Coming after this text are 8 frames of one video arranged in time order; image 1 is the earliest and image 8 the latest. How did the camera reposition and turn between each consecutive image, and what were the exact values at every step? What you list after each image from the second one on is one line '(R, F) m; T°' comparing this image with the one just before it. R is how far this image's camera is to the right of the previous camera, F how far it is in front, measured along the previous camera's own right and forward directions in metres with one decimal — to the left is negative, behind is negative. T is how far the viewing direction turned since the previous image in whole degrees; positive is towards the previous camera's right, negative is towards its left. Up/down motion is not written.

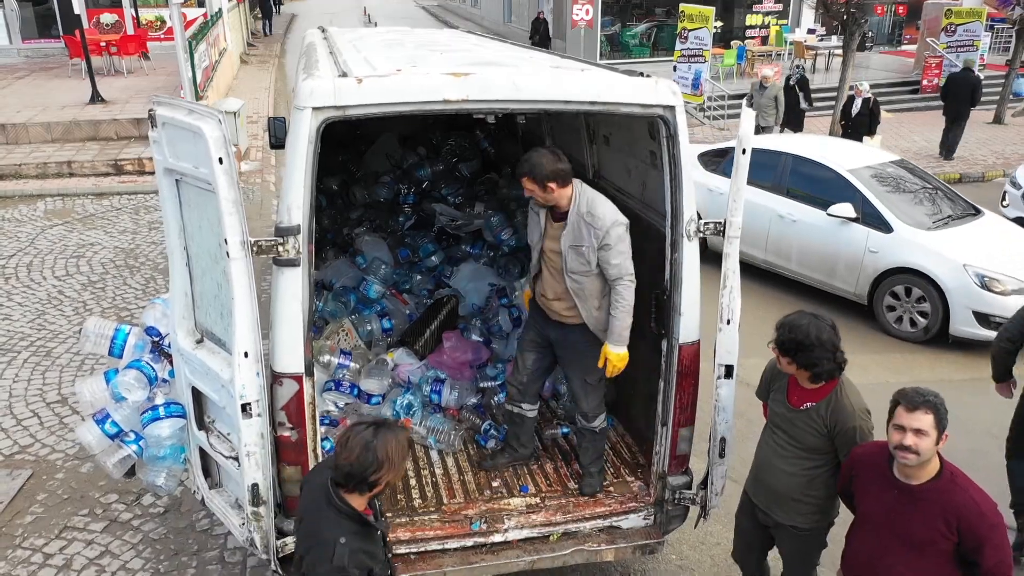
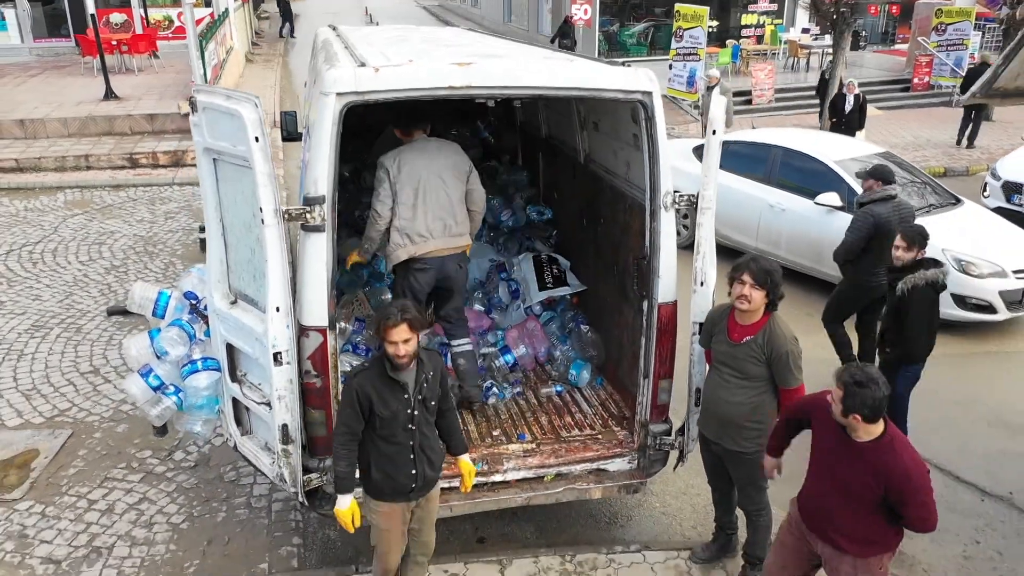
(0.0, -0.4) m; 0°
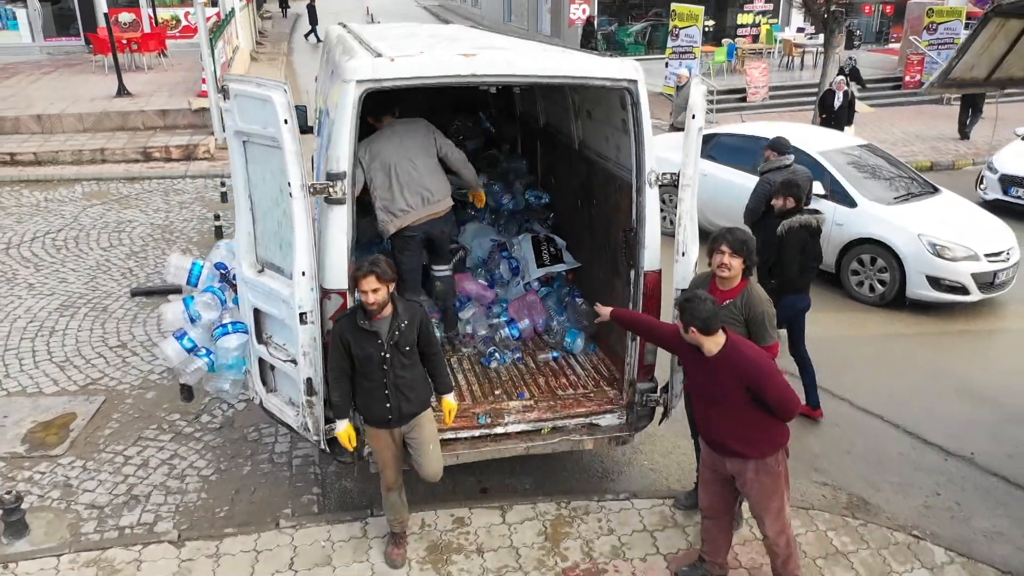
(0.0, -0.4) m; 0°
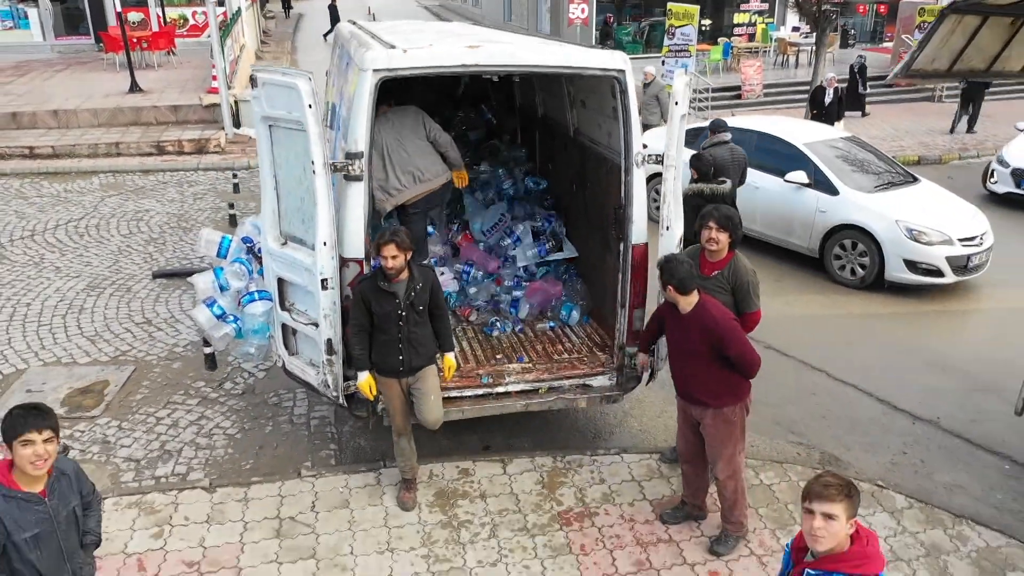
(0.0, -0.4) m; 0°
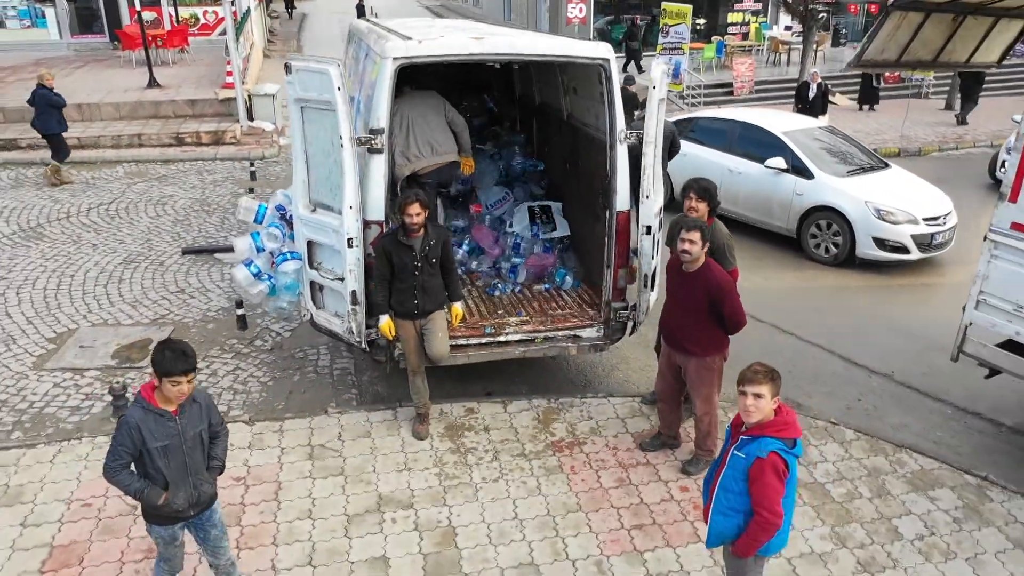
(0.0, -0.7) m; 0°
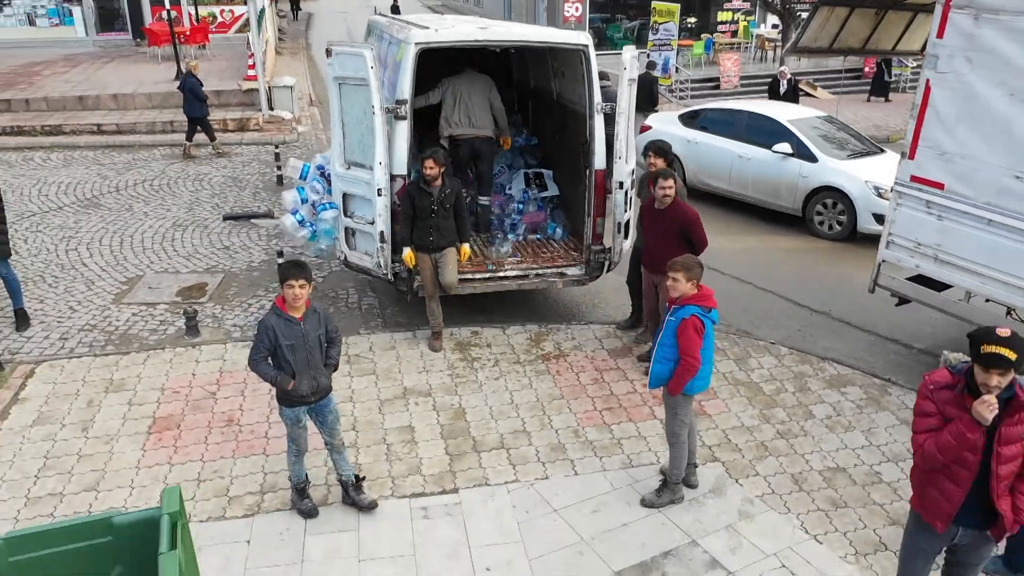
(0.0, -1.2) m; 0°
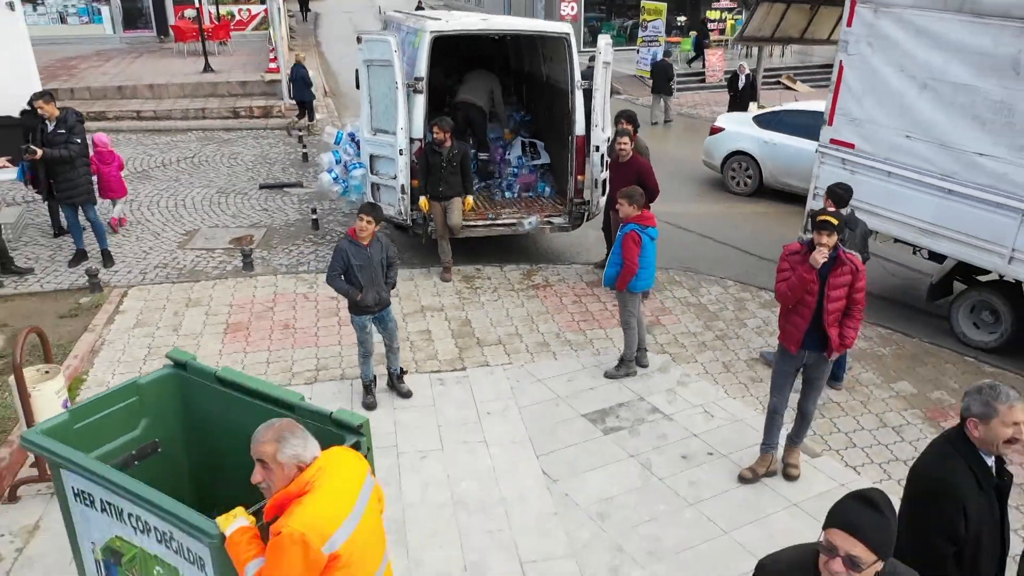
(0.0, -1.4) m; 0°
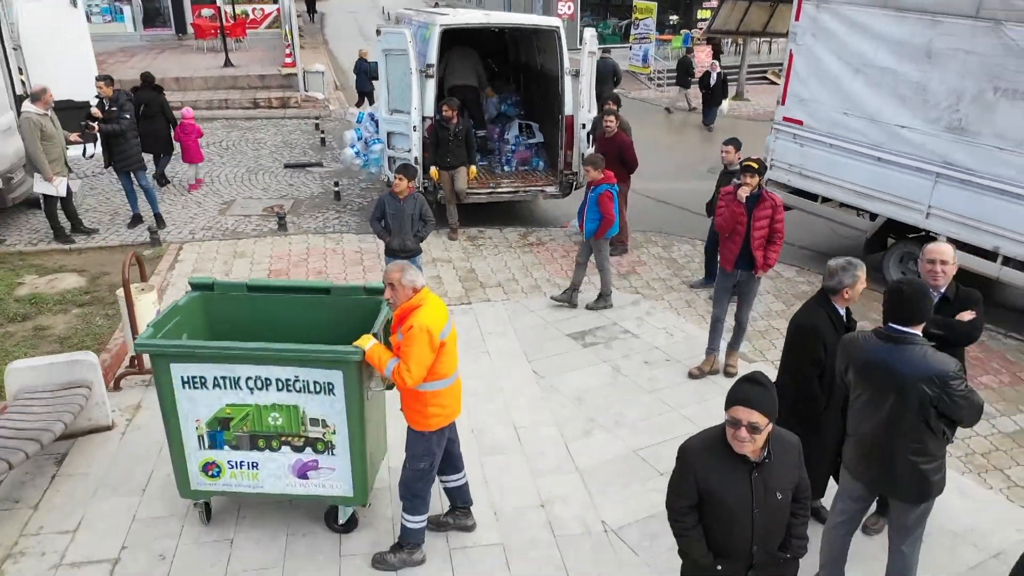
(0.0, -1.2) m; 0°
